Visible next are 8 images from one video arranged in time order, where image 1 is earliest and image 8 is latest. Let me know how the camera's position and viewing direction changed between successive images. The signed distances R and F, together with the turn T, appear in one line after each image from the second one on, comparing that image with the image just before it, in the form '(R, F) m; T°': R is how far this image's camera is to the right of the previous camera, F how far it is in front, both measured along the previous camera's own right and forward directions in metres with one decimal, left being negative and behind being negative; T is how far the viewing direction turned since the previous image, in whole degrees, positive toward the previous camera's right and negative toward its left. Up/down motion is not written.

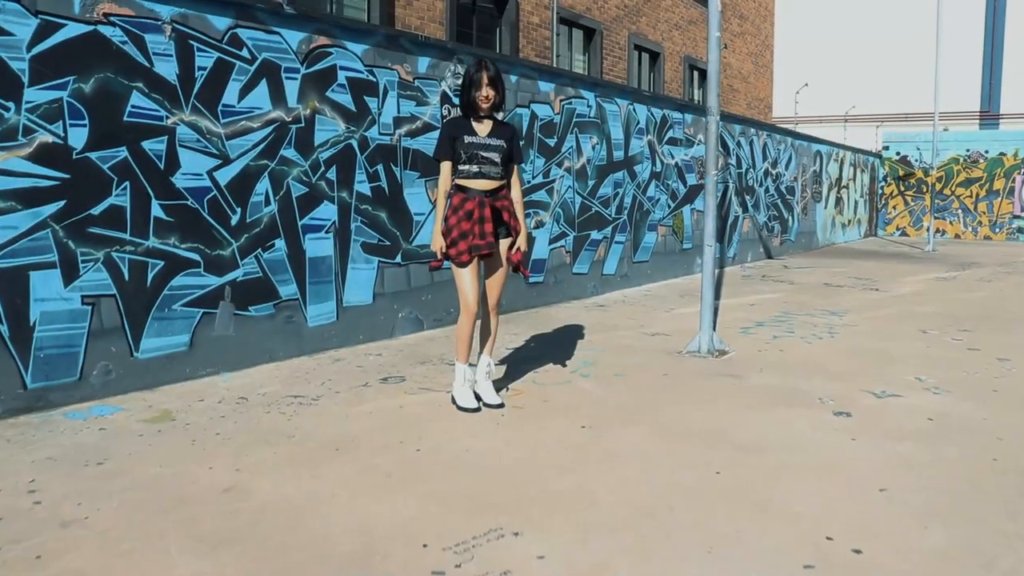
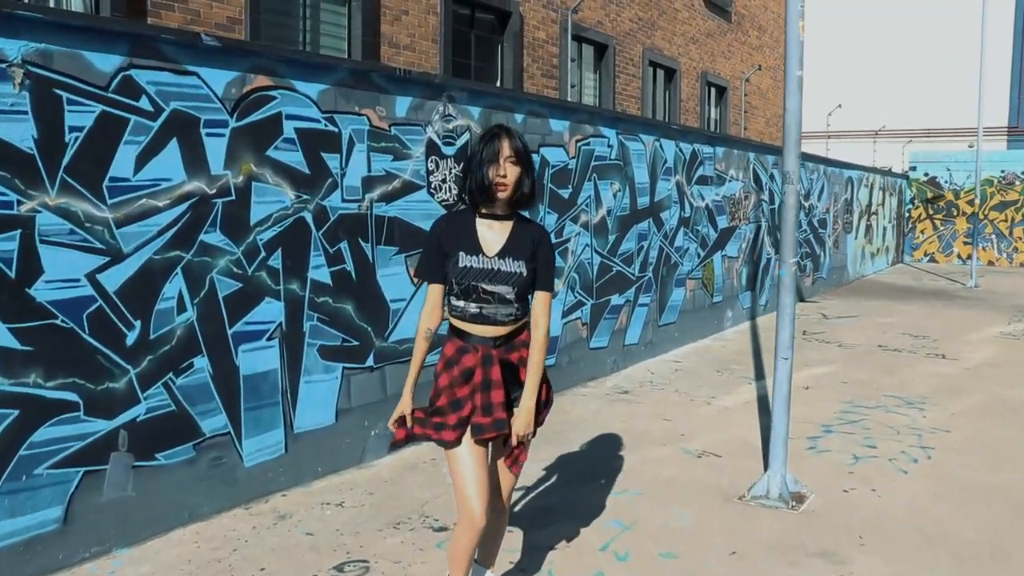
(0.0, +1.6) m; 0°
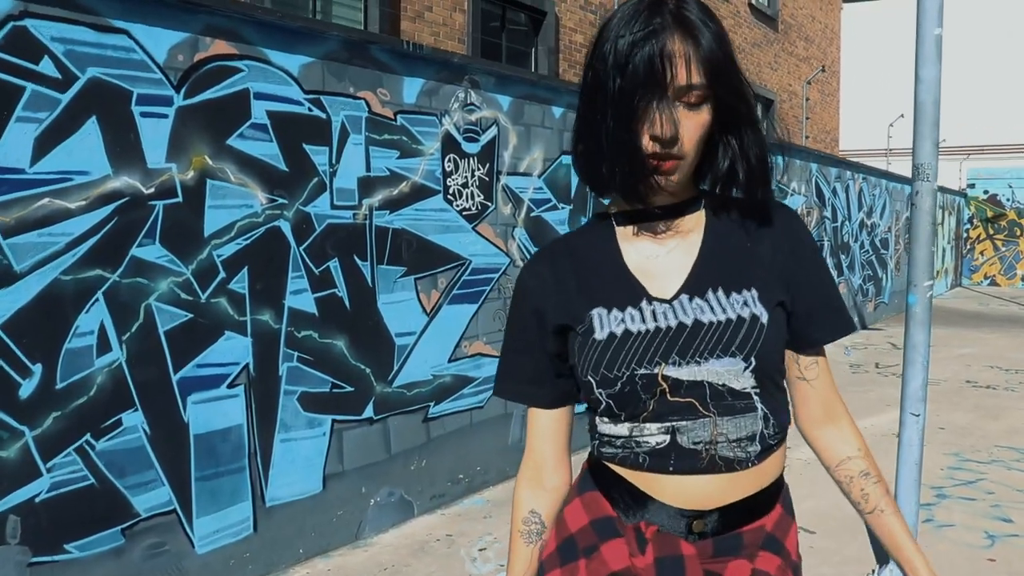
(0.0, +1.1) m; -2°
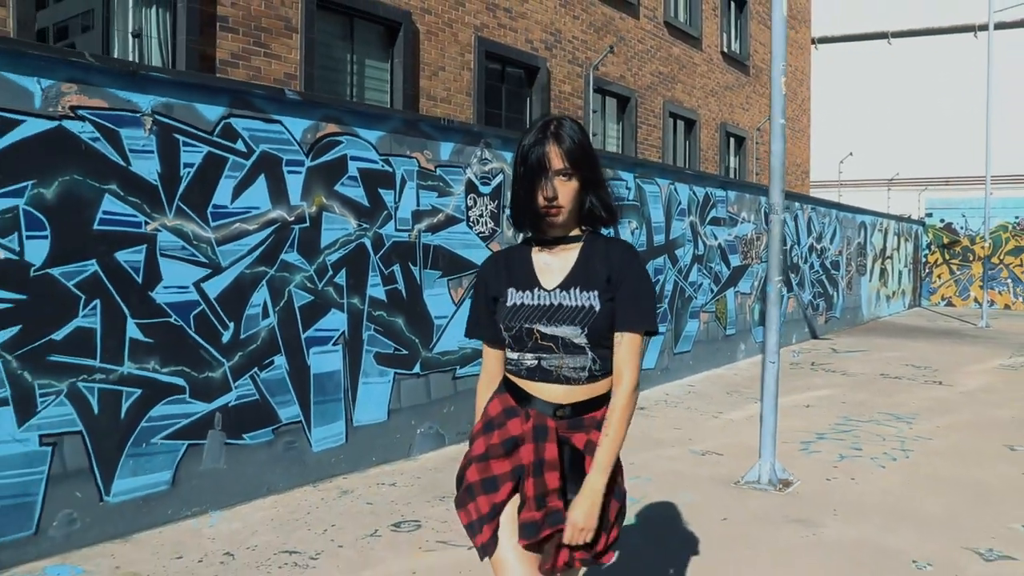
(0.0, -2.0) m; 0°
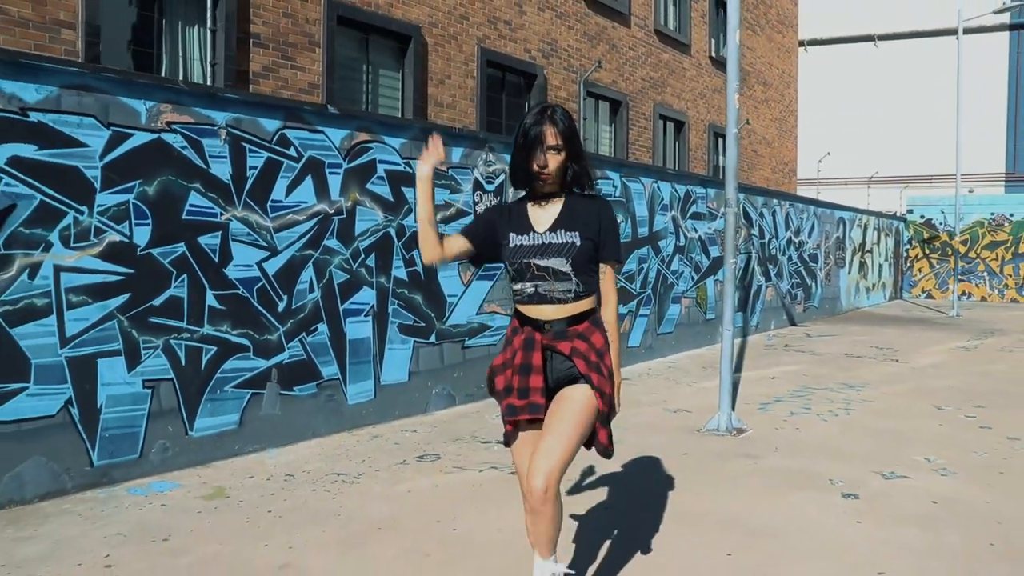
(0.0, -1.2) m; 0°
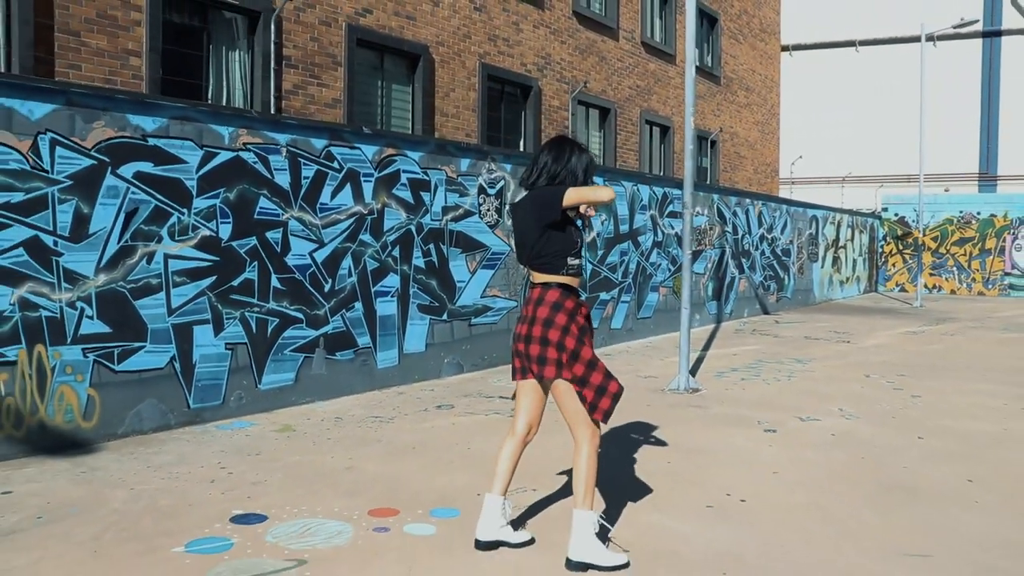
(0.0, -1.5) m; 0°
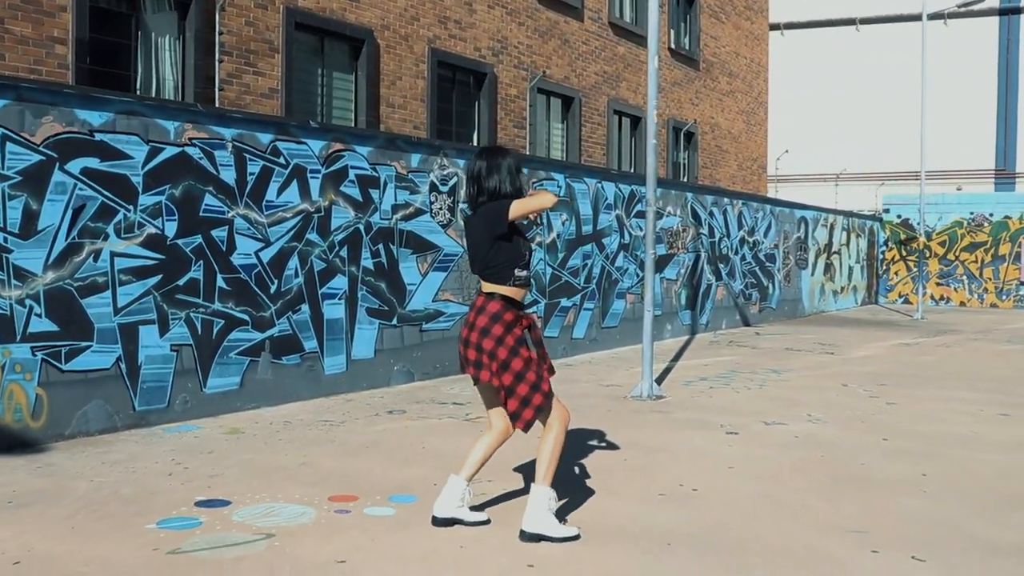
(+0.3, +0.3) m; 0°
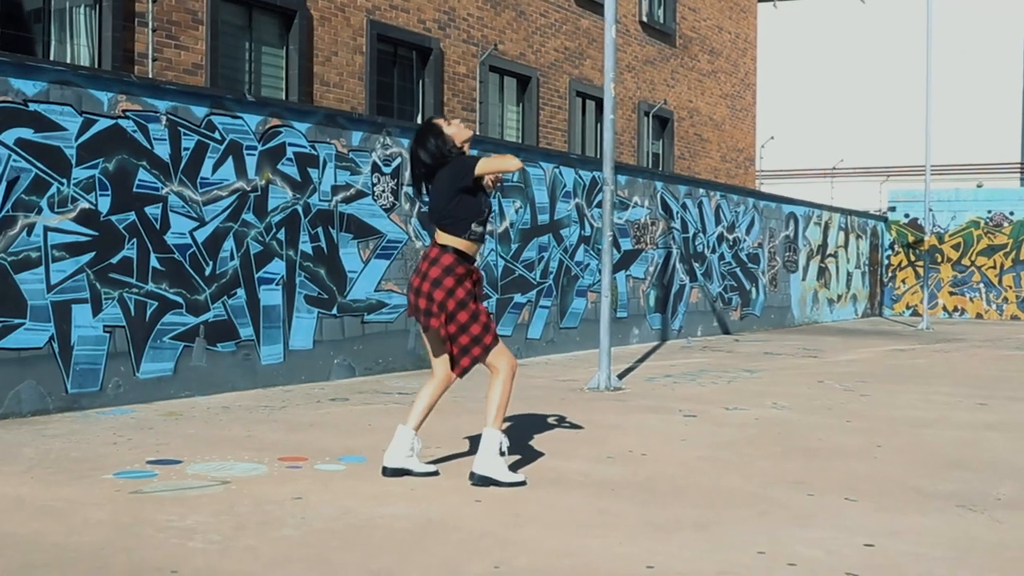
(+0.4, +0.3) m; 0°
